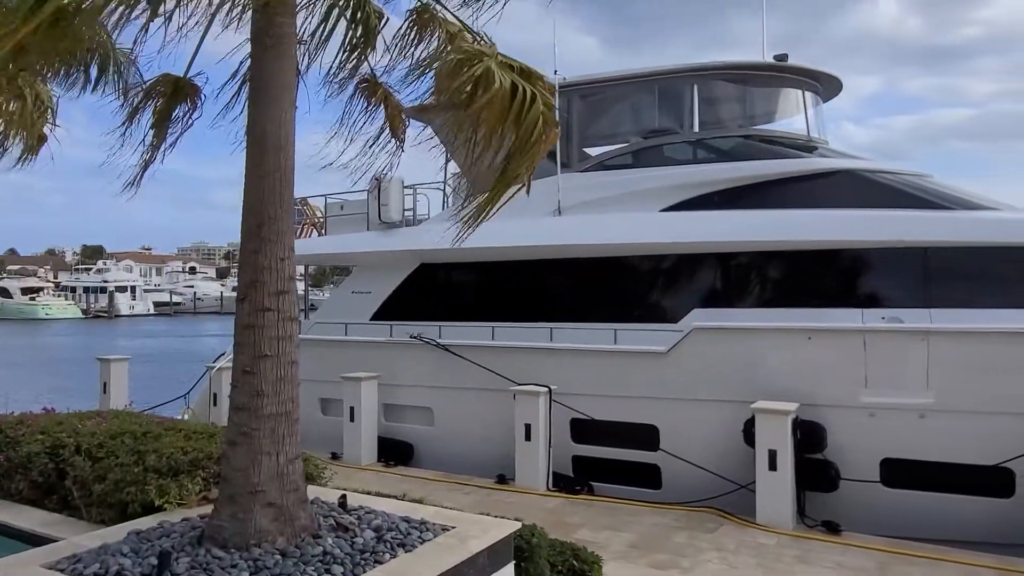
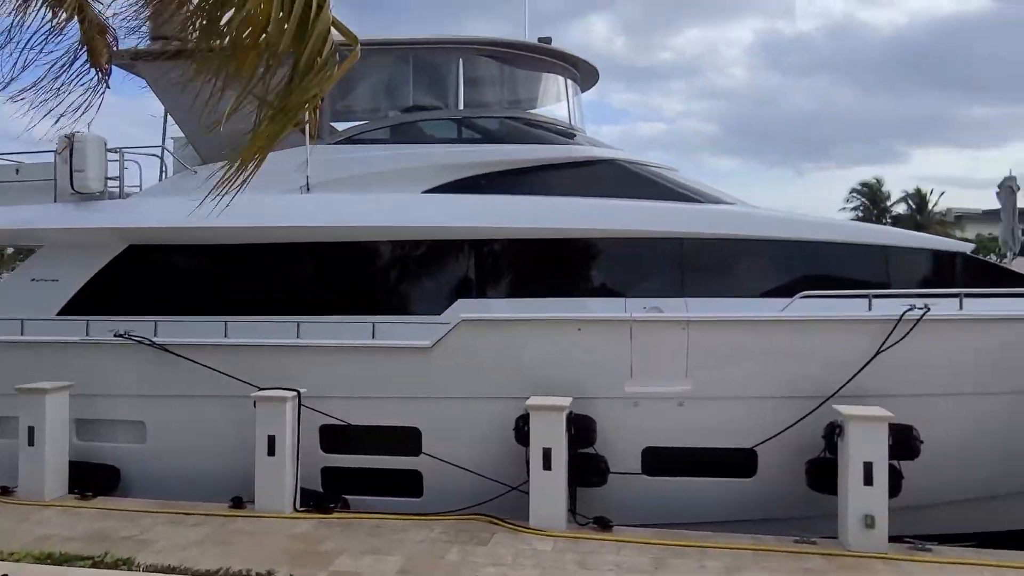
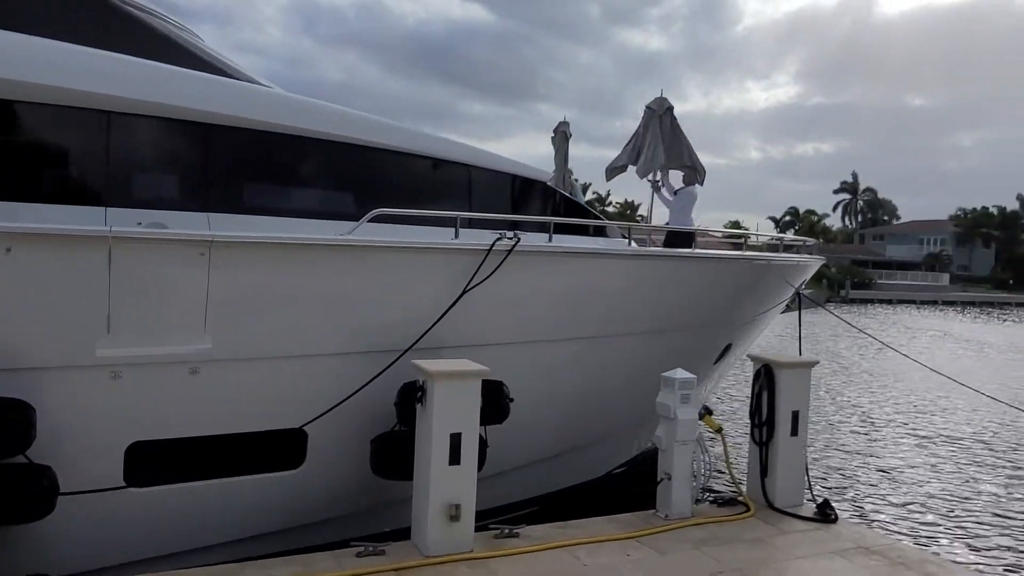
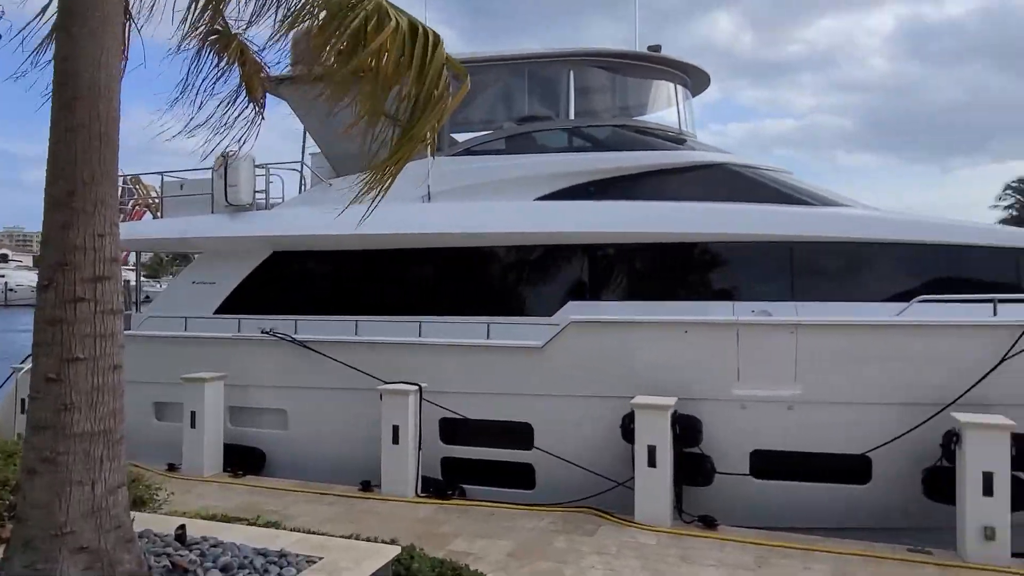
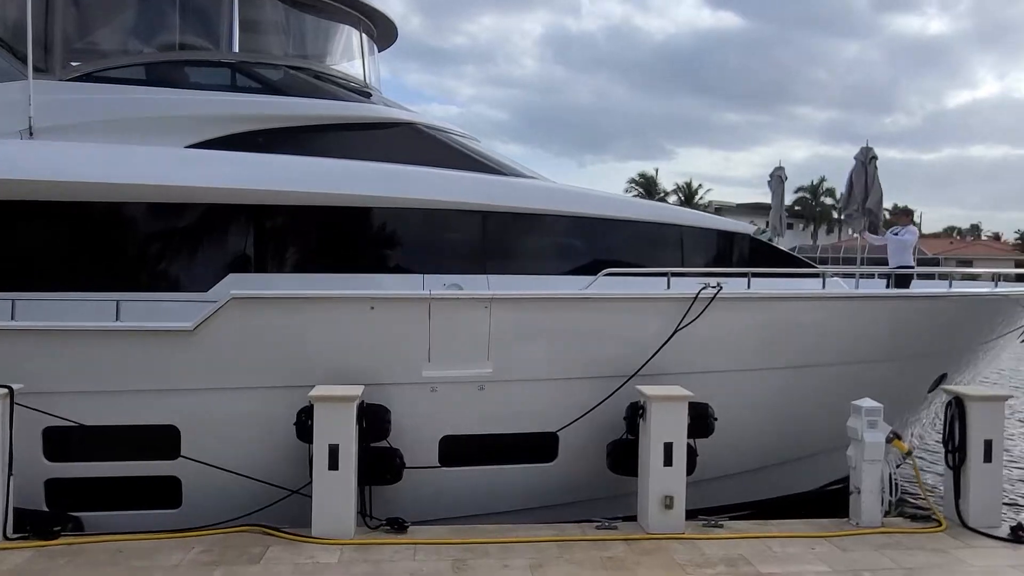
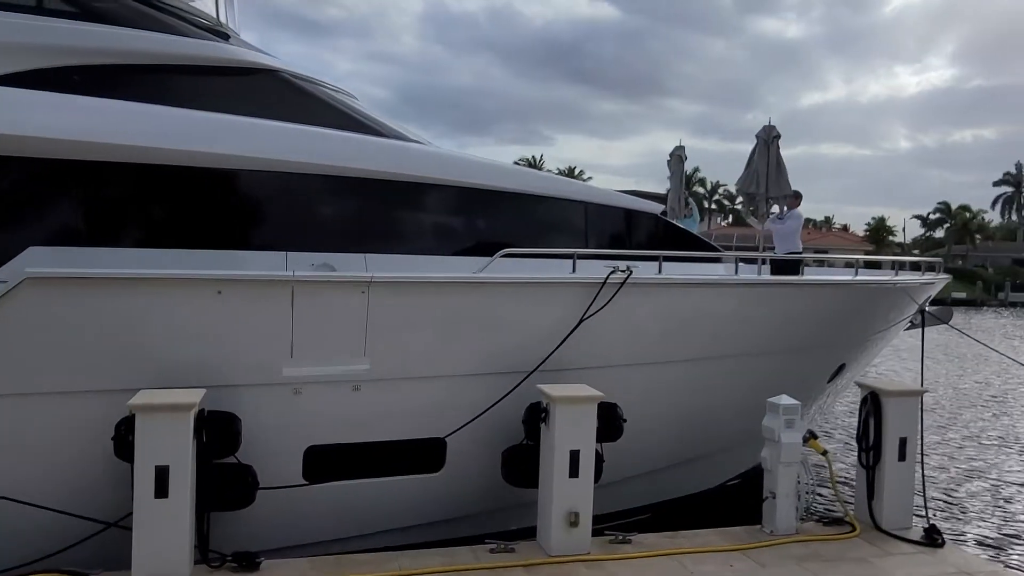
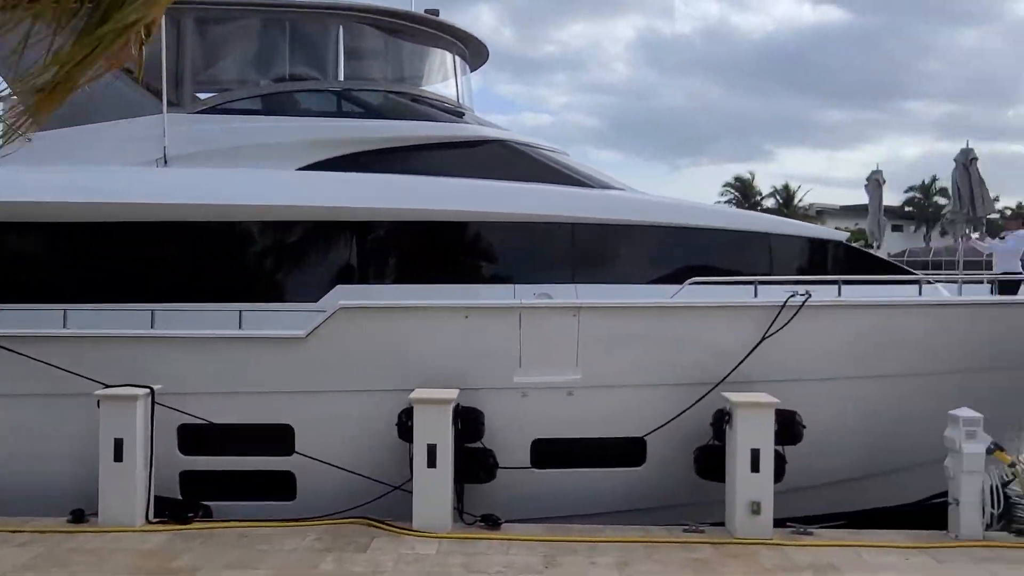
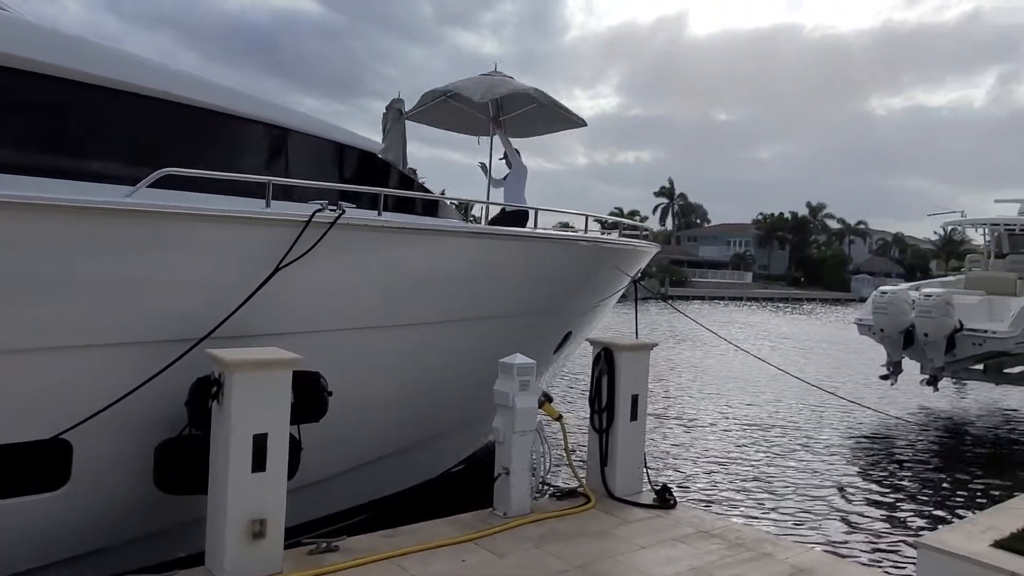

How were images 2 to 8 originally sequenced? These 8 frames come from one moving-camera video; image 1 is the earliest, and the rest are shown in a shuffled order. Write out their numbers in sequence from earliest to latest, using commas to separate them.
4, 2, 7, 5, 6, 3, 8
